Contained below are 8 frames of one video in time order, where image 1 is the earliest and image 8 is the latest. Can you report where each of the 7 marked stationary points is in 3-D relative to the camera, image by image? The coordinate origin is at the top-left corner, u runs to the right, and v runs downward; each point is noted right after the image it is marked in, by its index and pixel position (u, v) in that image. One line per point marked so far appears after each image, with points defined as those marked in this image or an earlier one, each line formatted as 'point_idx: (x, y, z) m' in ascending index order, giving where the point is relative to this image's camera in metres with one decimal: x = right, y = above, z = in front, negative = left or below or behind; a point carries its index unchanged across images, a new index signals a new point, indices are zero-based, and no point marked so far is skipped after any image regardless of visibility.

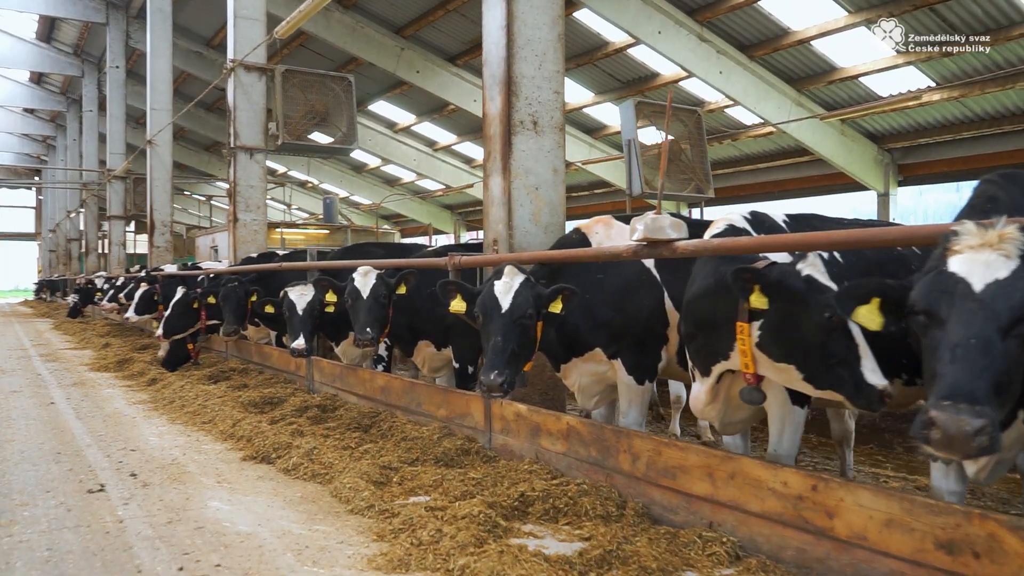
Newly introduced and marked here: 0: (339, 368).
0: (-1.3, -0.6, +6.4) m
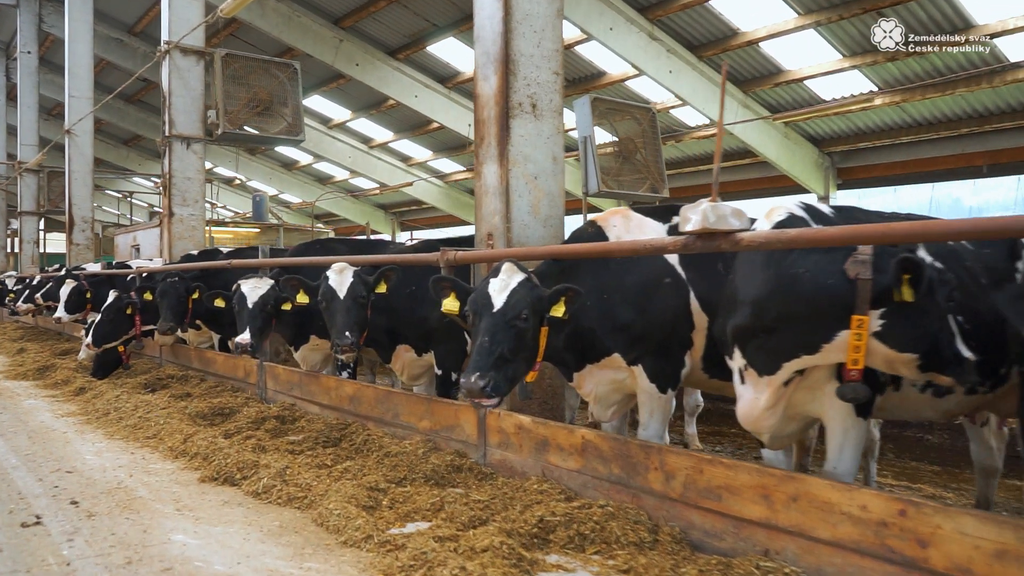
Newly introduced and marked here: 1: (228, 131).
0: (-1.5, -0.6, +5.9) m
1: (-3.0, +1.7, +8.9) m
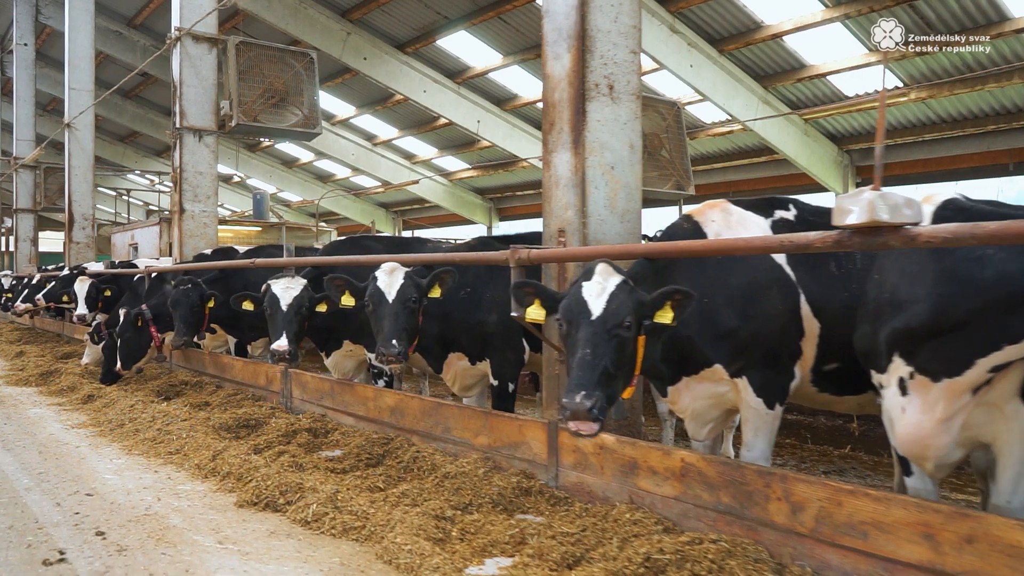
0: (-1.2, -0.6, +5.4) m
1: (-2.7, +1.7, +8.5) m
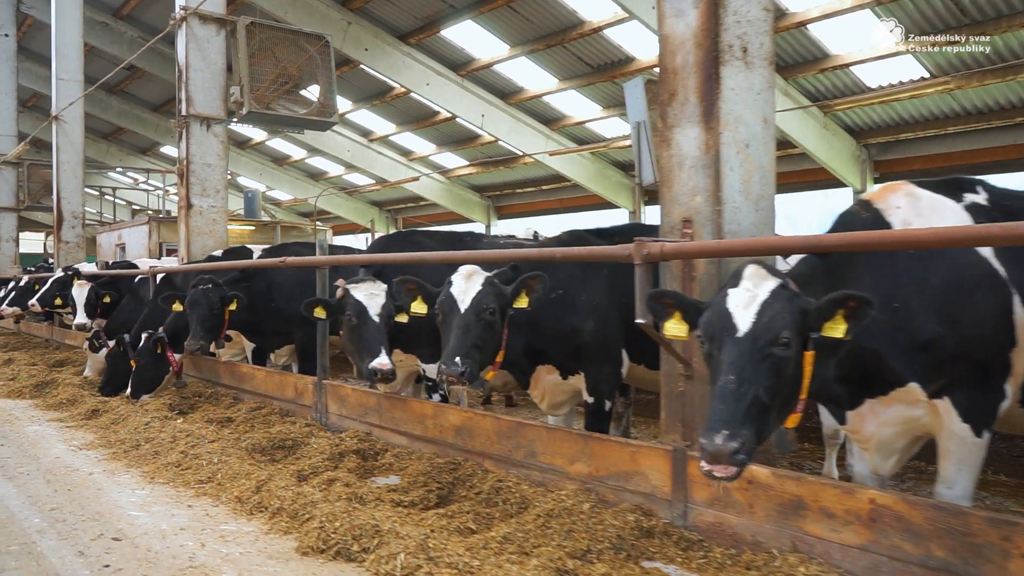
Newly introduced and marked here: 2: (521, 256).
0: (-0.8, -0.6, +4.8) m
1: (-2.4, +1.7, +7.8) m
2: (0.0, +0.1, +3.6) m
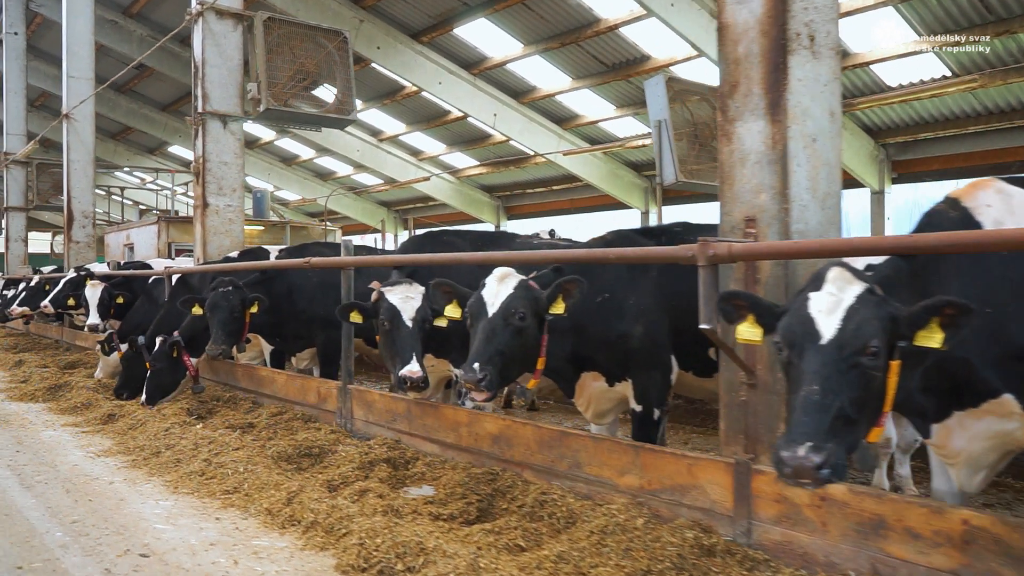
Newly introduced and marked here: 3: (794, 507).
0: (-0.6, -0.6, +4.6) m
1: (-2.2, +1.7, +7.6) m
2: (+0.2, +0.1, +3.4) m
3: (+0.9, -0.7, +2.7) m
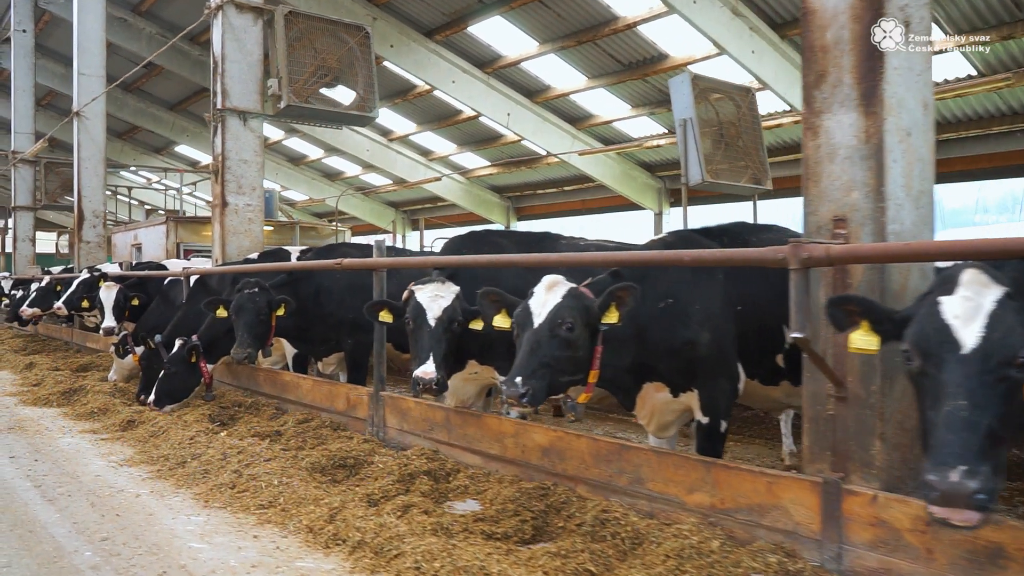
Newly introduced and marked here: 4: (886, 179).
0: (-0.4, -0.7, +4.4) m
1: (-2.0, +1.6, +7.4) m
2: (+0.5, +0.1, +3.2) m
3: (+1.2, -0.7, +2.5) m
4: (+1.2, +0.4, +2.7) m
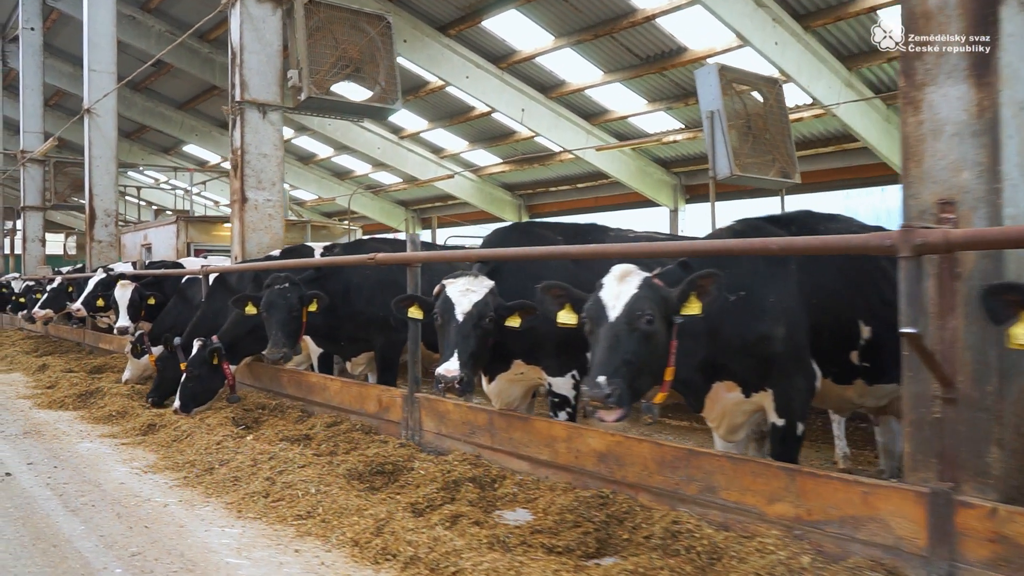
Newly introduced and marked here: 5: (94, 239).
0: (-0.1, -0.6, +4.2) m
1: (-1.7, +1.7, +7.2) m
2: (+0.7, +0.1, +2.9) m
3: (+1.4, -0.7, +2.3) m
4: (+1.4, +0.4, +2.4) m
5: (-6.9, +0.8, +13.7) m
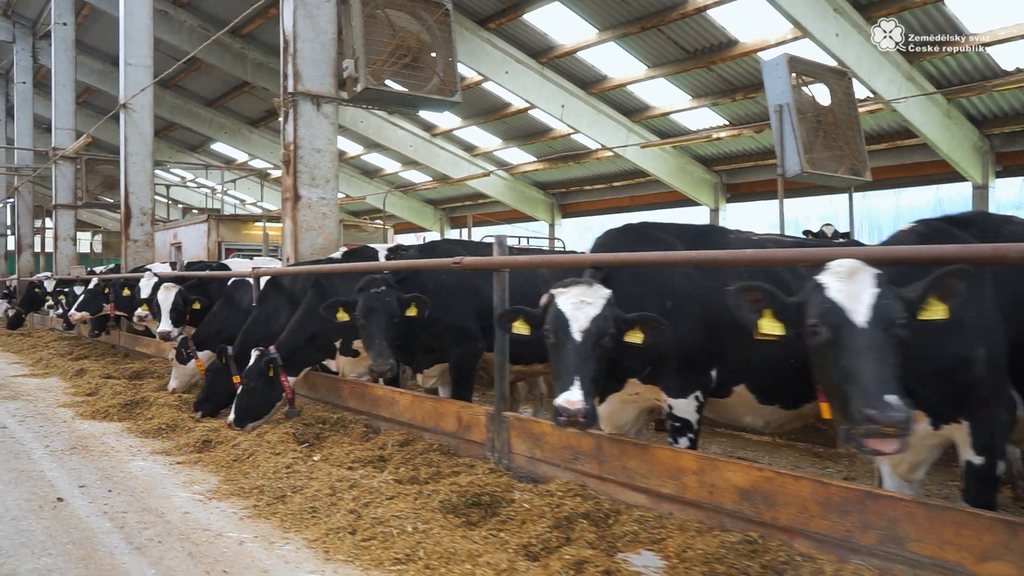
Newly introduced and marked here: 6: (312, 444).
0: (+0.4, -0.7, +3.7) m
1: (-1.2, +1.6, +6.8) m
2: (+1.1, +0.1, +2.5) m
3: (+1.8, -0.8, +1.8) m
4: (+1.9, +0.3, +1.9) m
5: (-6.2, +0.8, +13.3) m
6: (-1.2, -0.9, +5.0) m
